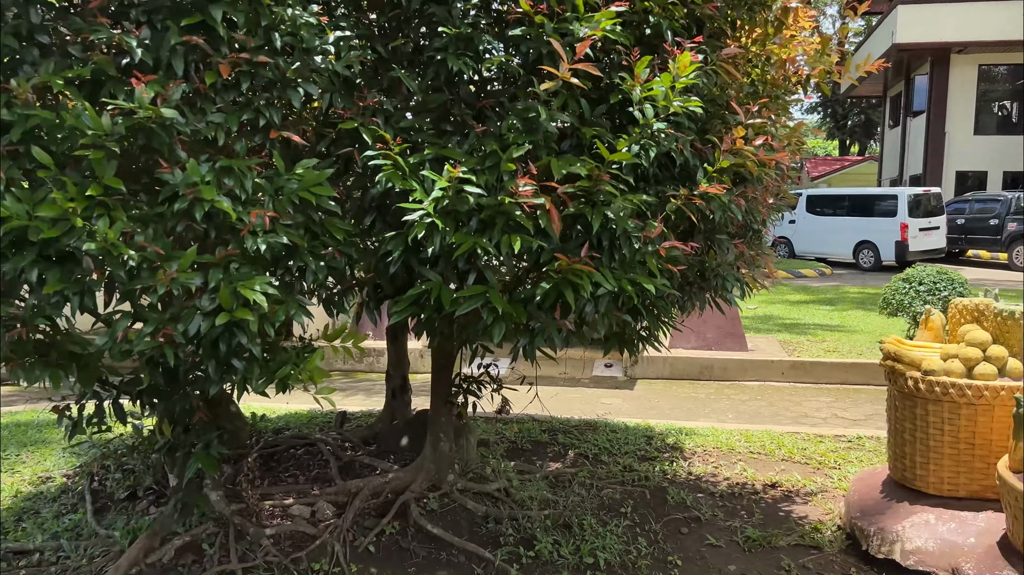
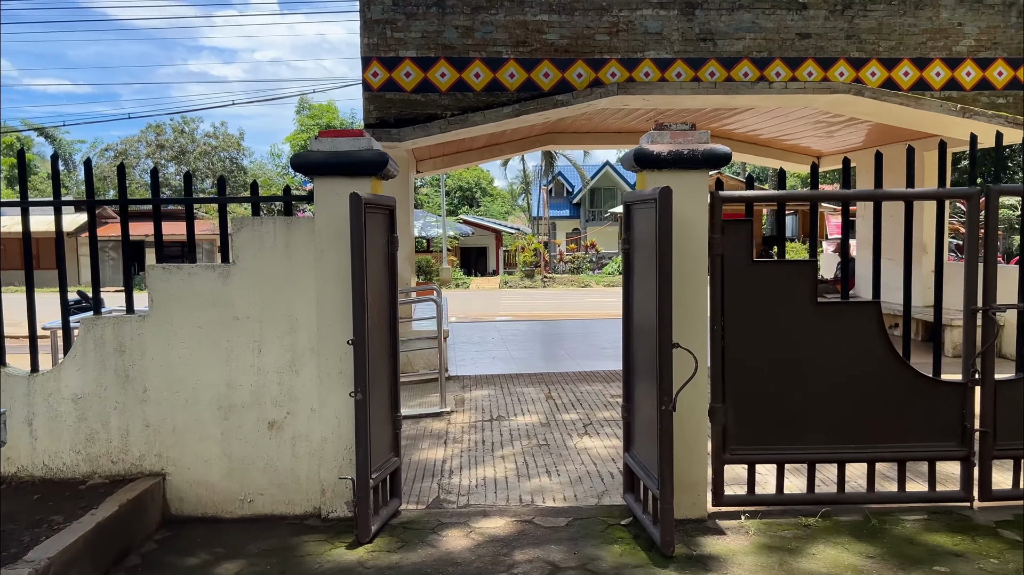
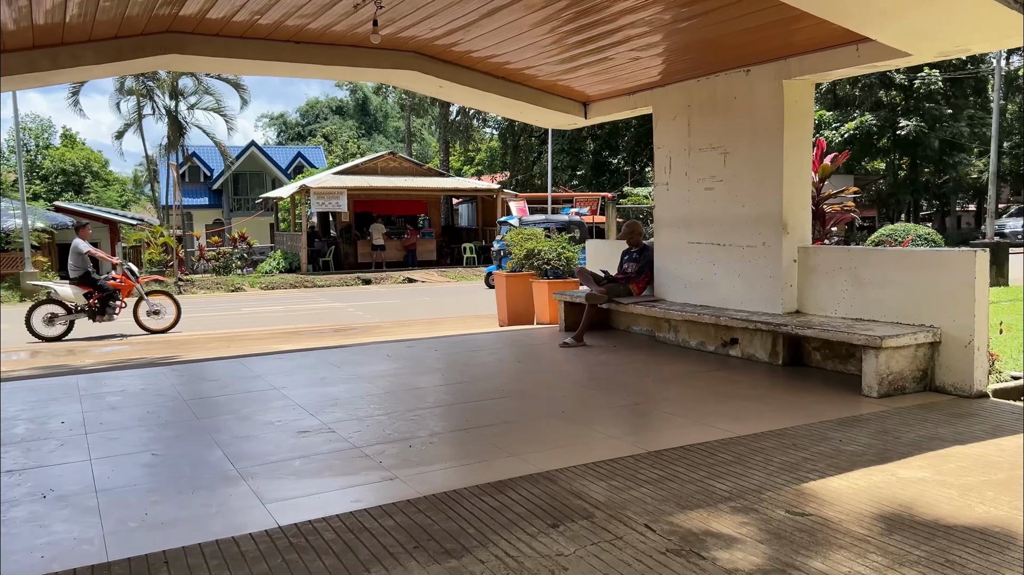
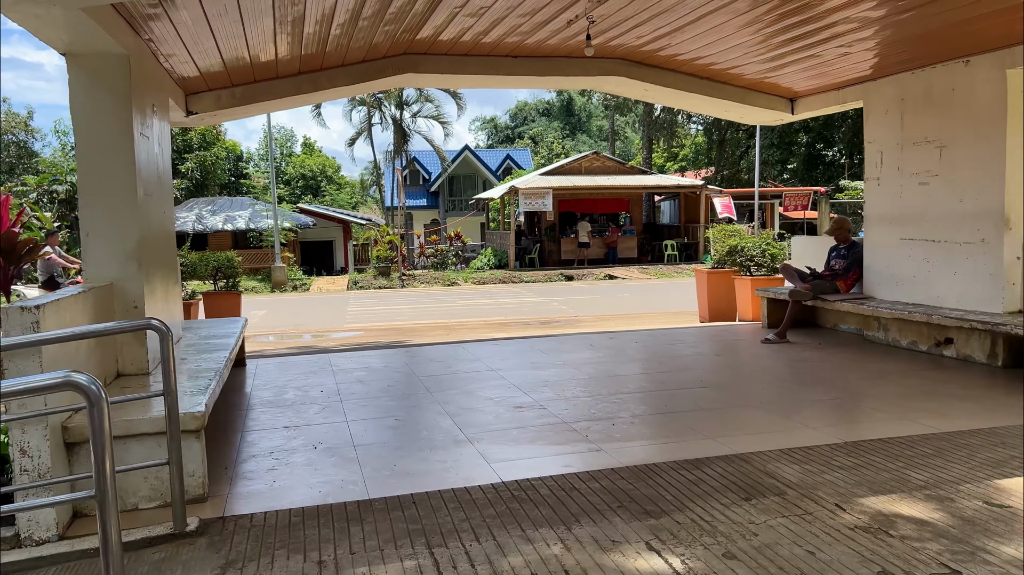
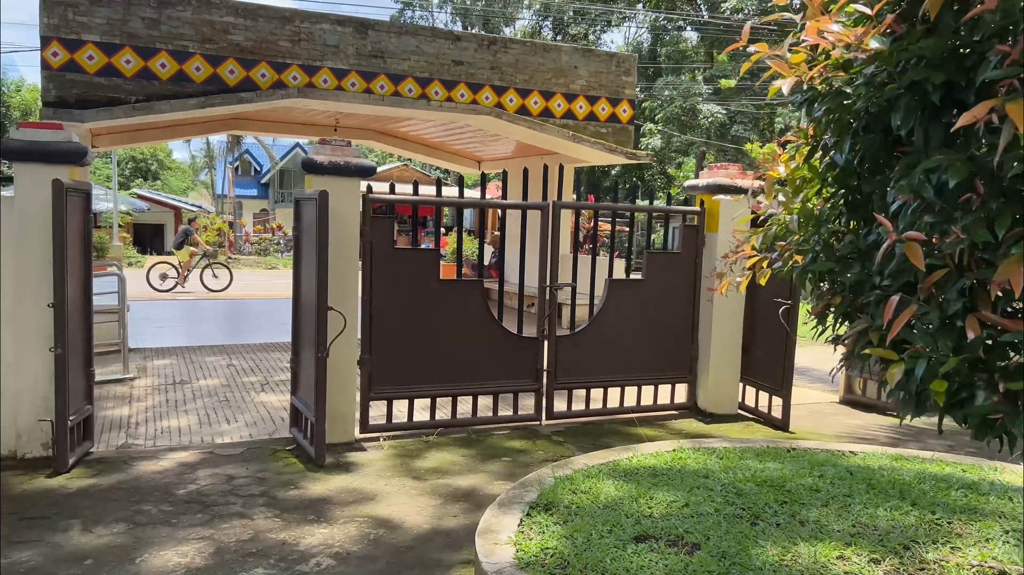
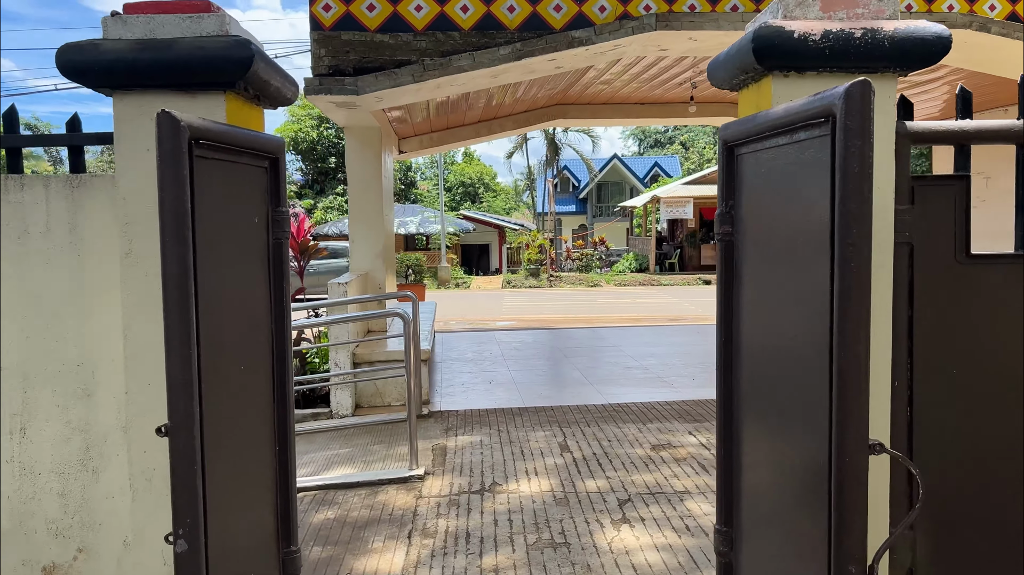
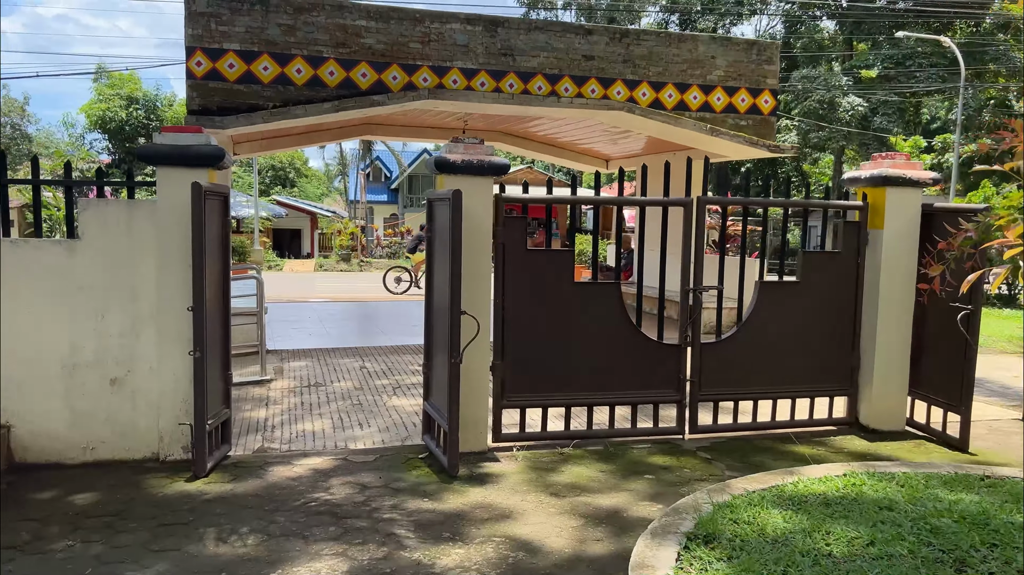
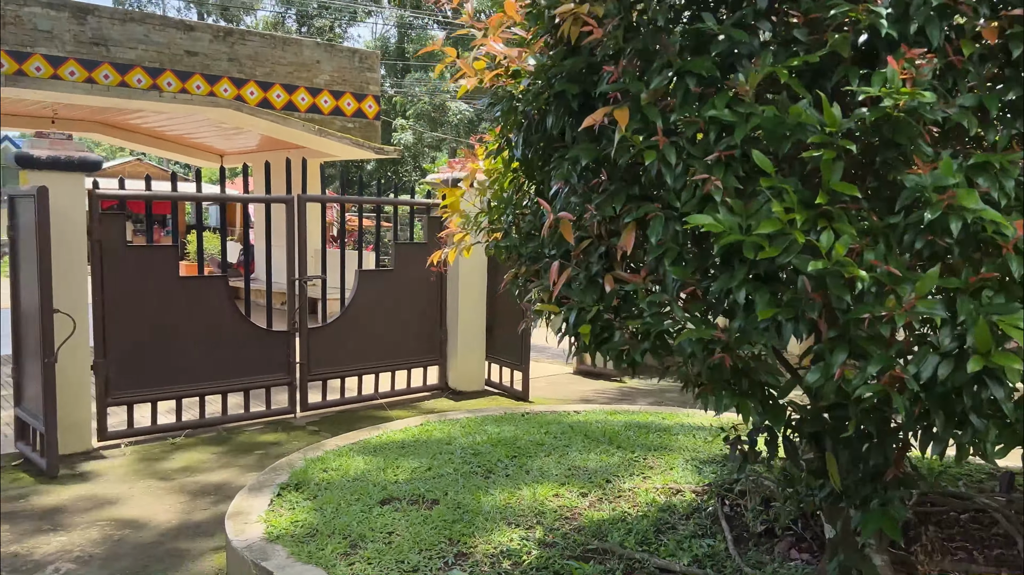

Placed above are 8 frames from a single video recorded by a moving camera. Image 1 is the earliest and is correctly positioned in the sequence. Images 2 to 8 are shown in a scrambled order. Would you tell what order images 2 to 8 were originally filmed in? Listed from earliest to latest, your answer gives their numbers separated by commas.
8, 5, 7, 2, 6, 4, 3
